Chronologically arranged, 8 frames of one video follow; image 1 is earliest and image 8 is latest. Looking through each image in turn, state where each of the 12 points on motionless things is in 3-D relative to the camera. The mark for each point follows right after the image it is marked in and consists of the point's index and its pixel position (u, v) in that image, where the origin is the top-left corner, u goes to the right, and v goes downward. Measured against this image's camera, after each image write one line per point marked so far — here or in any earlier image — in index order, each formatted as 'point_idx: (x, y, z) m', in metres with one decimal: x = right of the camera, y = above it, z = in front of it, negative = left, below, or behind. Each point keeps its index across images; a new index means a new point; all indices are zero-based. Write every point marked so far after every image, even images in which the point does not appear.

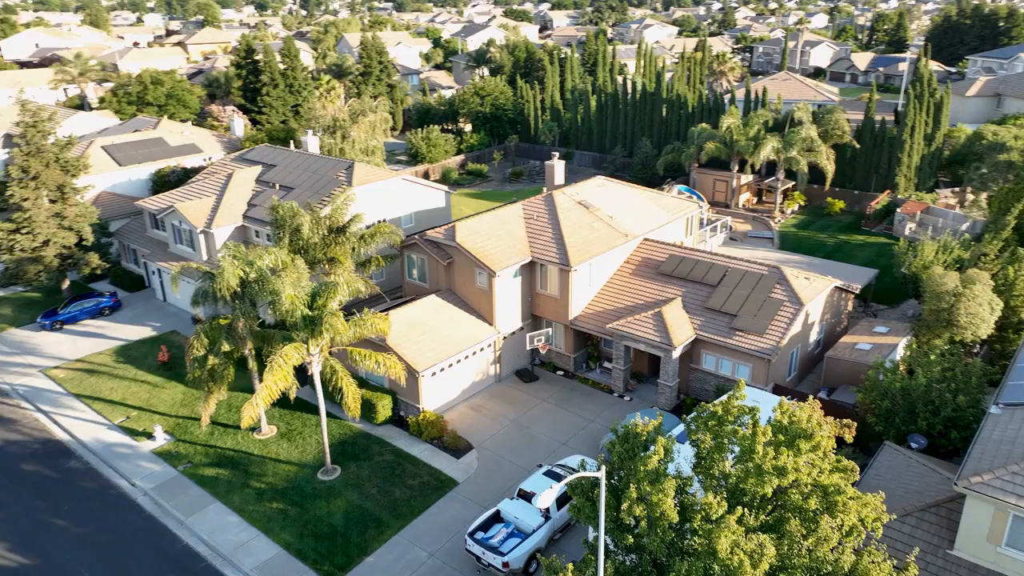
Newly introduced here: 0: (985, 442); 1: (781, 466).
0: (+11.5, -3.7, +17.9) m
1: (+5.2, -3.4, +14.3) m
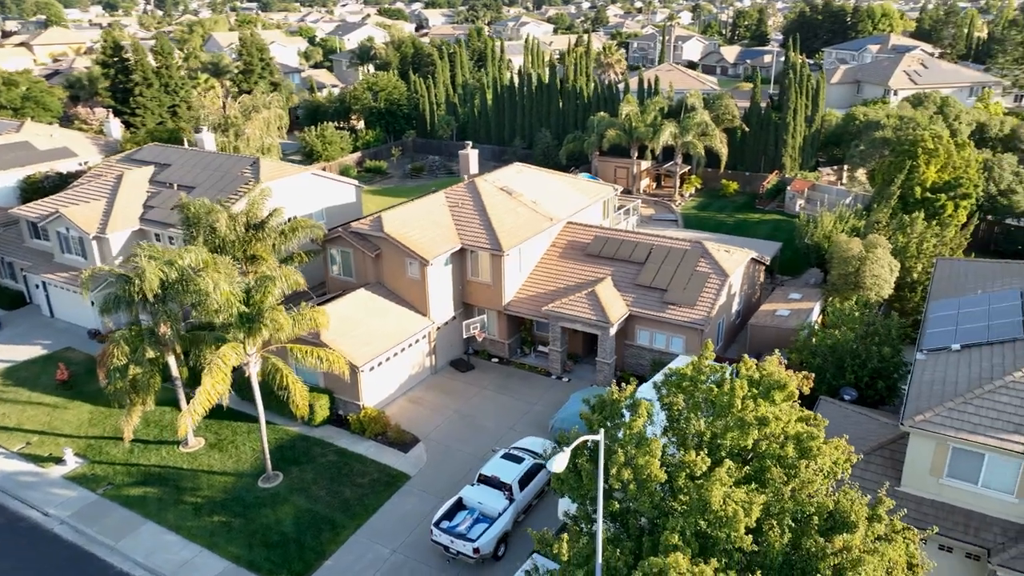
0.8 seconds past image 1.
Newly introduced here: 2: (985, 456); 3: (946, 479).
0: (+10.7, -2.5, +19.4) m
1: (+5.0, -2.6, +14.9) m
2: (+11.0, -3.9, +17.2) m
3: (+10.5, -4.6, +17.8) m
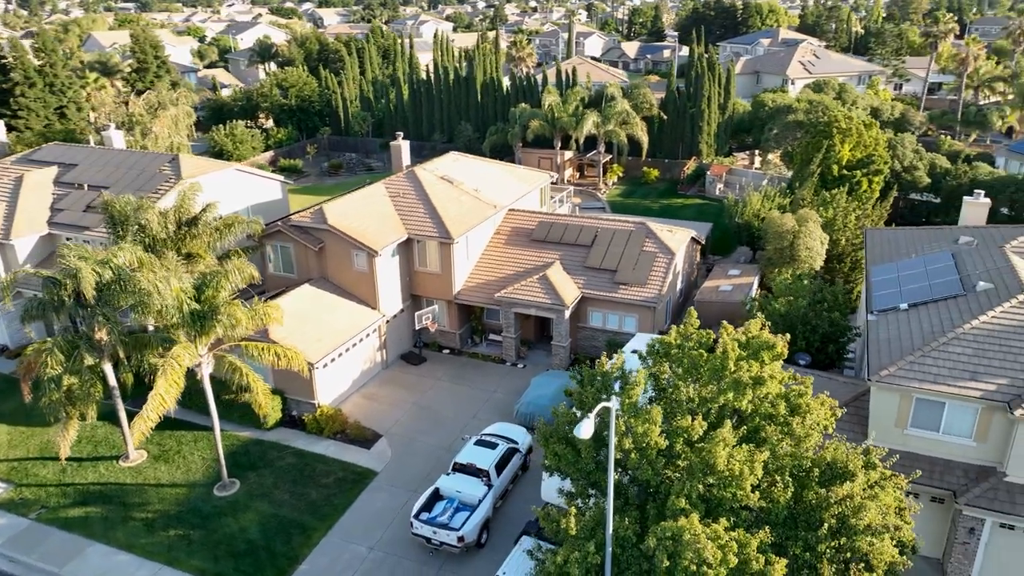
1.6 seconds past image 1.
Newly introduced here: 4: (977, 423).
0: (+10.0, -1.5, +20.3) m
1: (+5.0, -1.8, +15.2) m
2: (+10.7, -2.8, +18.2) m
3: (+10.1, -3.6, +18.8) m
4: (+11.3, -3.3, +18.0) m
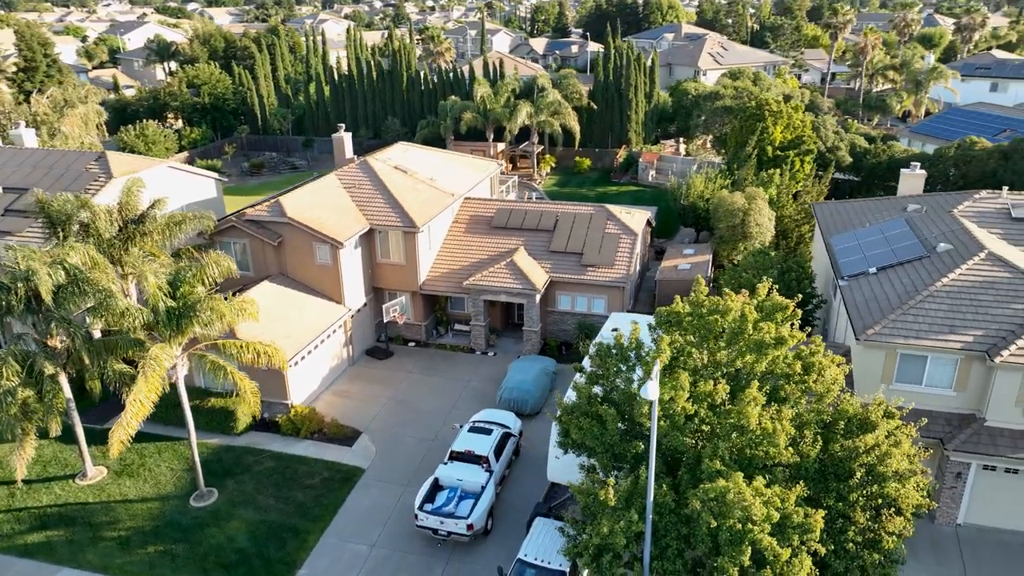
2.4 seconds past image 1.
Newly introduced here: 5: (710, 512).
0: (+9.8, -0.5, +21.3) m
1: (+5.5, -1.0, +15.5) m
2: (+10.8, -1.8, +19.2) m
3: (+10.2, -2.6, +19.7) m
4: (+11.5, -2.2, +19.1) m
5: (+3.7, -4.2, +13.7) m
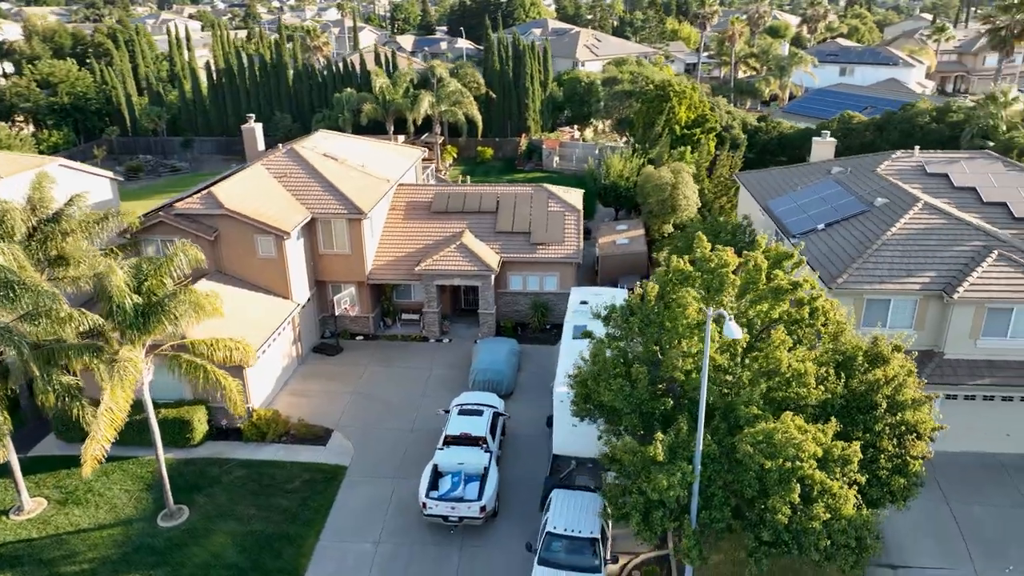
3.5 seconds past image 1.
0: (+9.2, +0.9, +22.5) m
1: (+6.0, +0.1, +16.1) m
2: (+10.6, -0.3, +20.7) m
3: (+9.9, -1.2, +21.1) m
4: (+11.3, -0.7, +20.7) m
5: (+4.7, -3.1, +14.0) m
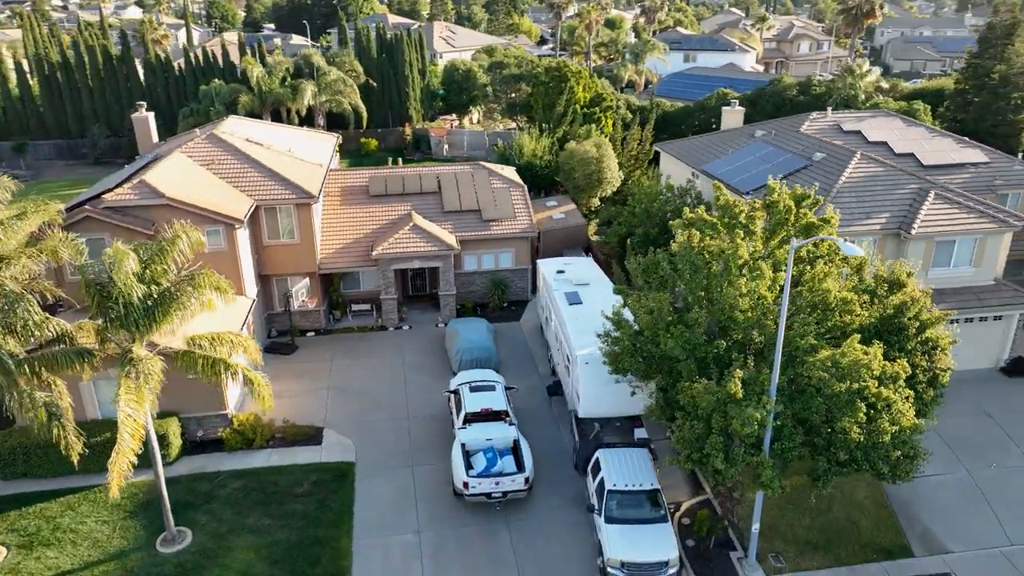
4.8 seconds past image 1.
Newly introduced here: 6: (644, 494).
0: (+8.5, +2.5, +23.9) m
1: (+6.9, +1.5, +16.9) m
2: (+10.4, +1.4, +22.4) m
3: (+9.8, +0.5, +22.7) m
4: (+11.1, +1.1, +22.6) m
5: (+6.4, -1.8, +14.7) m
6: (+3.0, -4.7, +16.7) m
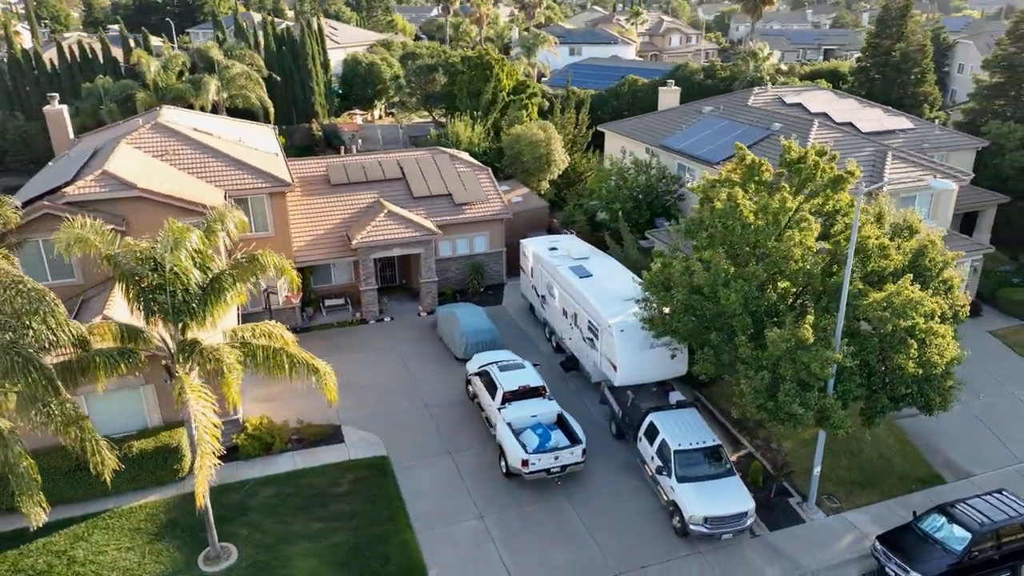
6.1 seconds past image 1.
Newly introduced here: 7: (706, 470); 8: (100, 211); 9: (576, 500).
0: (+8.1, +3.7, +24.9) m
1: (+7.8, +2.7, +17.8) m
2: (+10.3, +2.8, +23.8) m
3: (+9.7, +1.9, +23.9) m
4: (+11.0, +2.5, +24.1) m
5: (+7.9, -0.6, +15.5) m
6: (+4.5, -3.7, +16.9) m
7: (+4.3, -4.1, +16.6) m
8: (-11.0, +2.0, +19.7) m
9: (+1.4, -5.0, +17.3) m
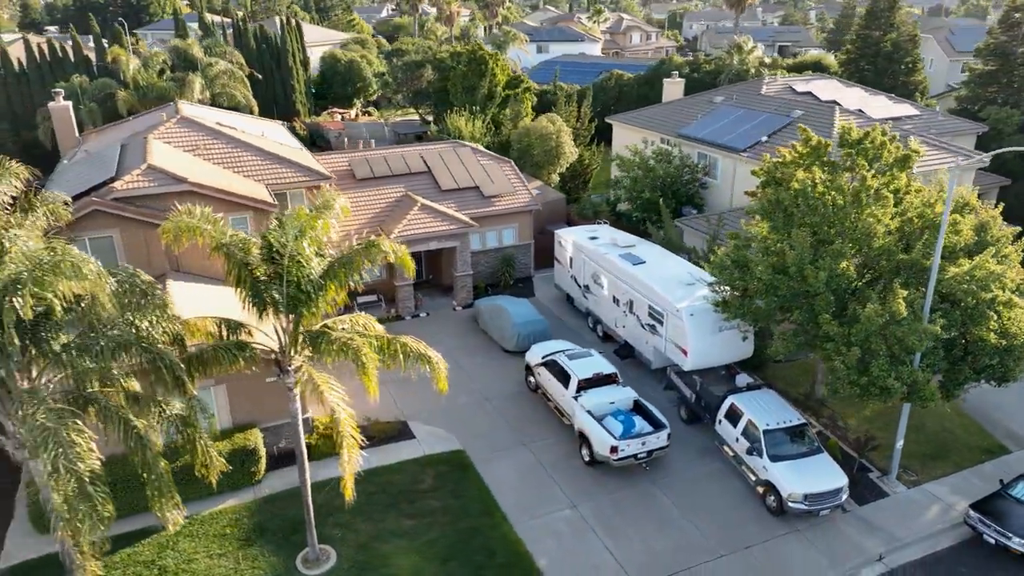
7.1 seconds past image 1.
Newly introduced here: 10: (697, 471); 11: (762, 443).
0: (+9.4, +4.3, +25.3) m
1: (+9.5, +3.2, +18.1) m
2: (+11.6, +3.4, +24.3) m
3: (+11.0, +2.5, +24.4) m
4: (+12.3, +3.2, +24.7) m
5: (+9.9, -0.1, +15.8) m
6: (+6.4, -3.3, +17.0) m
7: (+6.4, -3.6, +16.7) m
8: (-9.3, +2.0, +18.7) m
9: (+3.5, -4.6, +17.2) m
10: (+4.5, -4.4, +17.7) m
11: (+5.6, -3.5, +16.7) m
